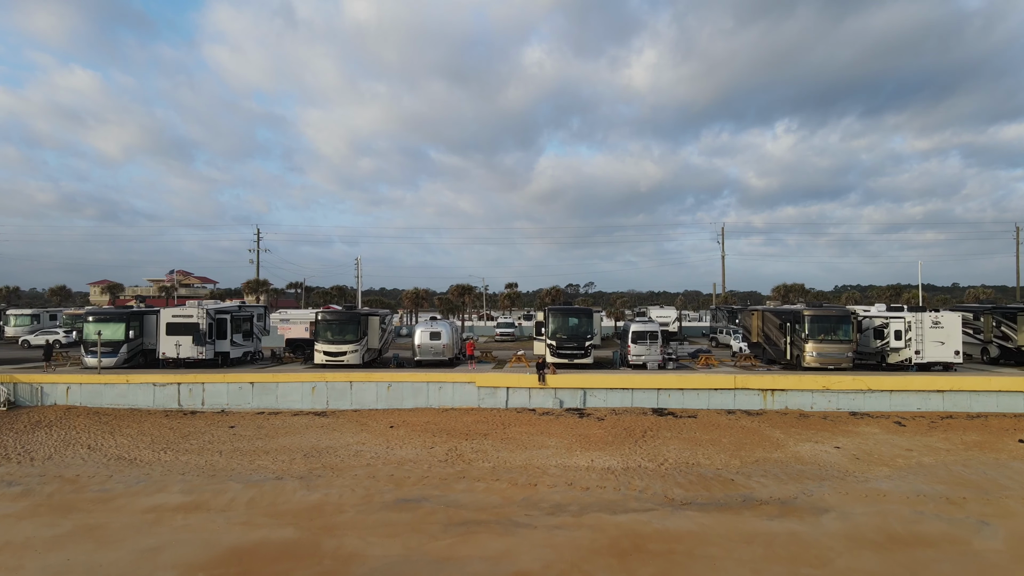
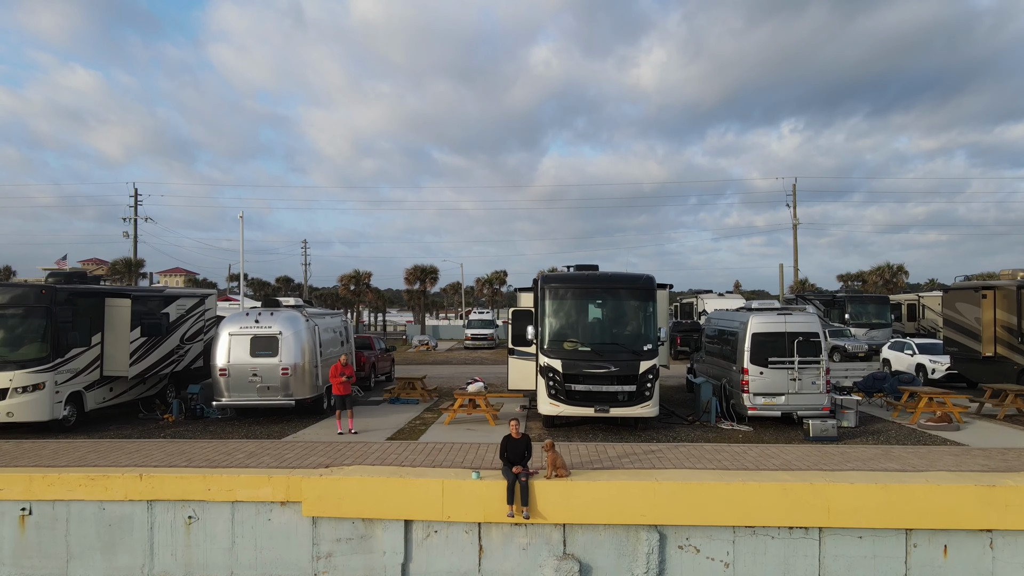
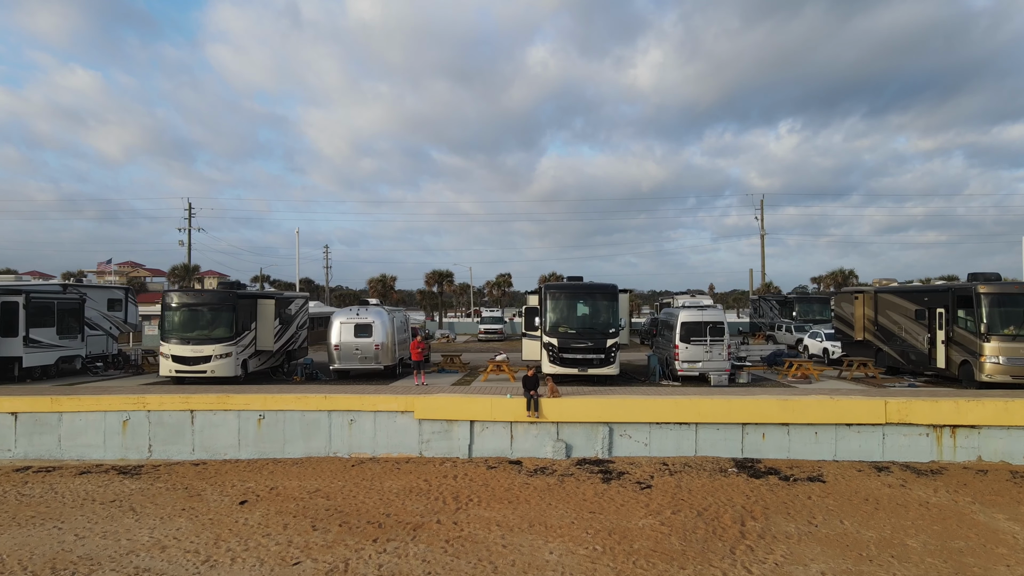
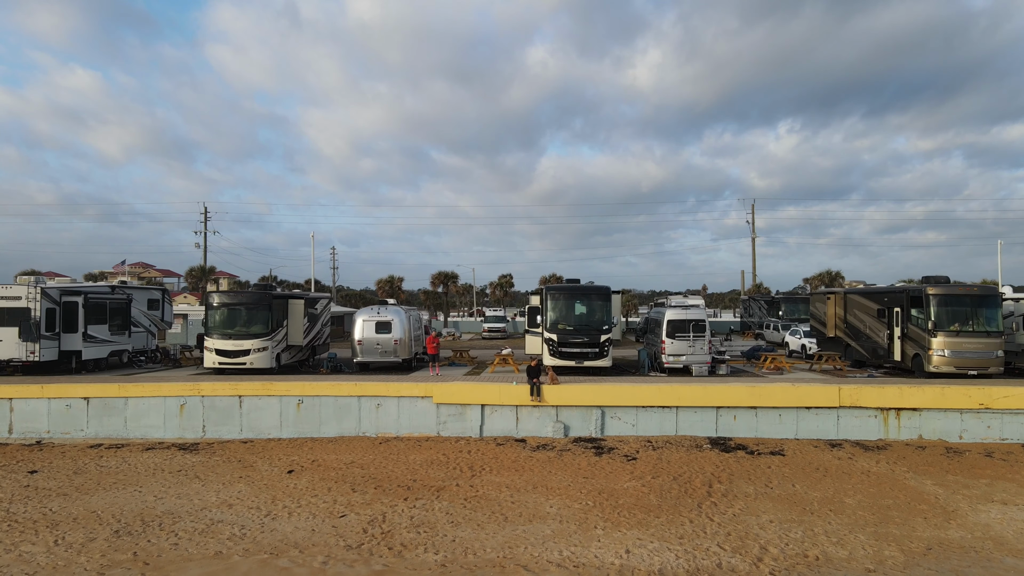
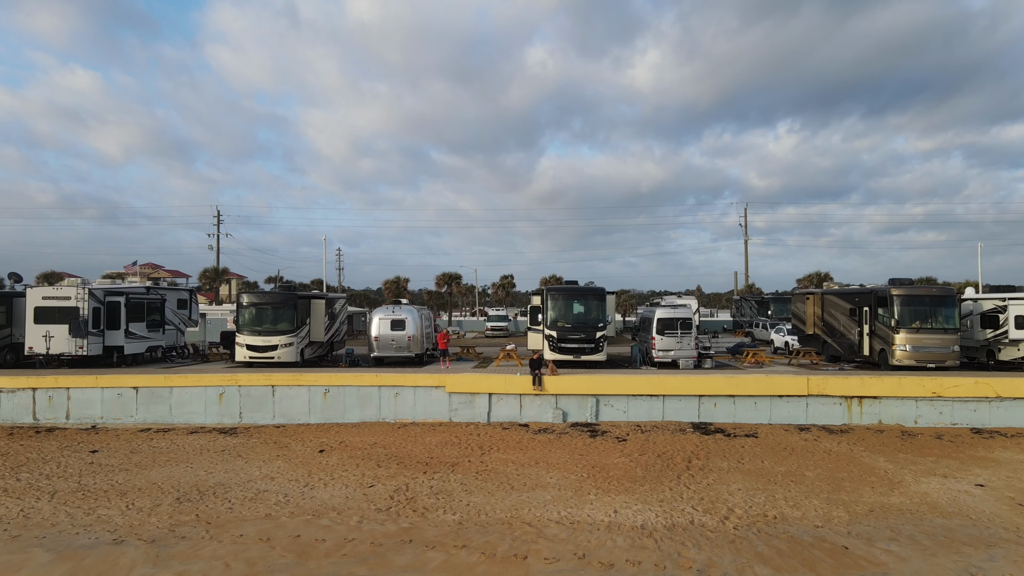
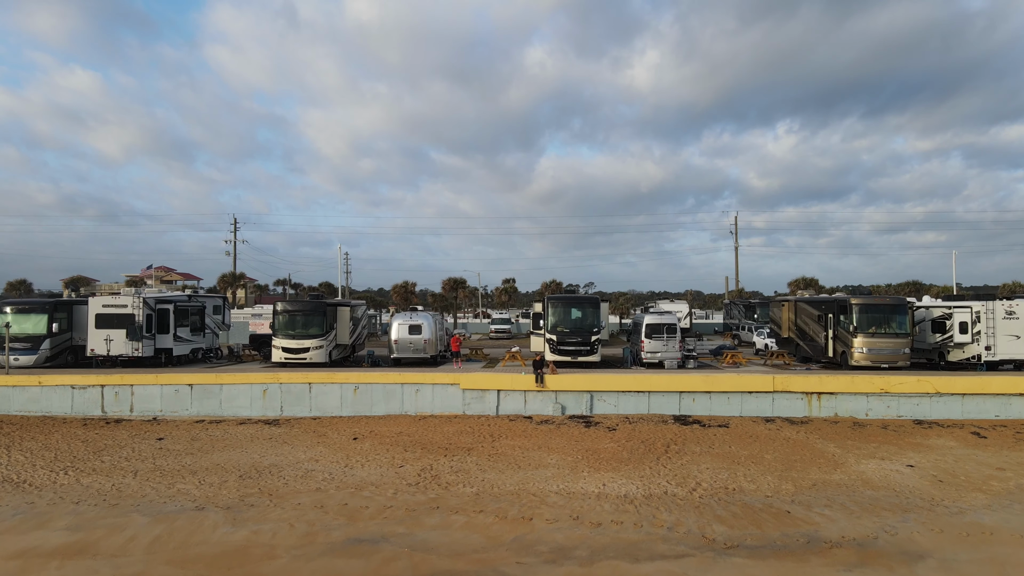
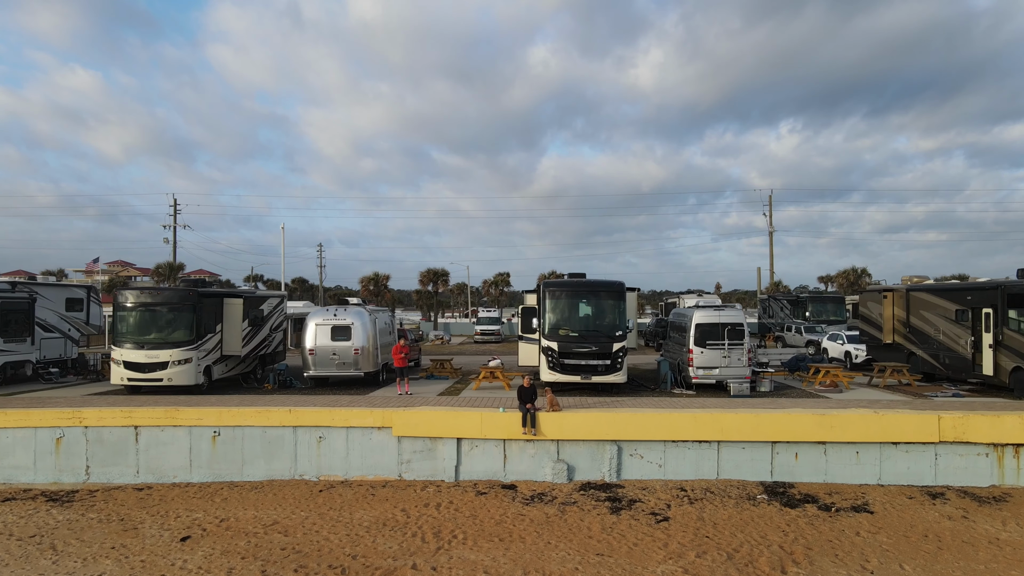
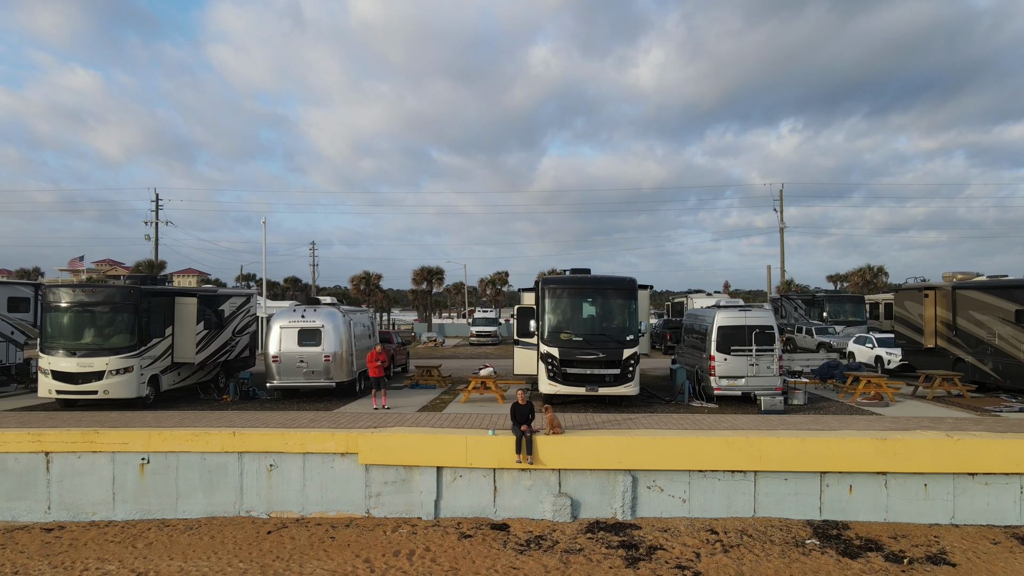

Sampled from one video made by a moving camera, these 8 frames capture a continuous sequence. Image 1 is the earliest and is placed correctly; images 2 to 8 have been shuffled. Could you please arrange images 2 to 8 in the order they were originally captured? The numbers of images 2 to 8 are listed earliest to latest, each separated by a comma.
6, 5, 4, 3, 7, 8, 2
